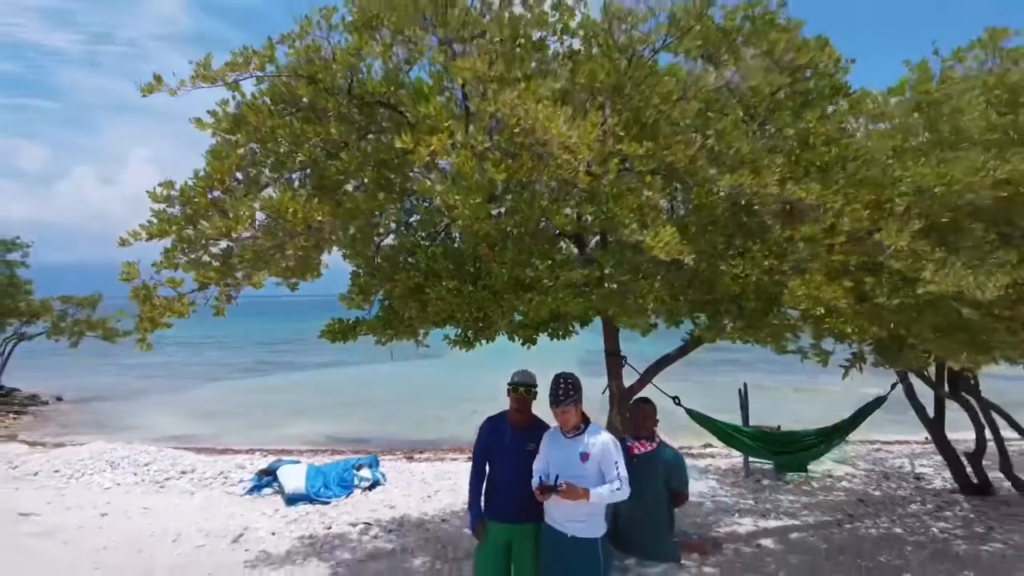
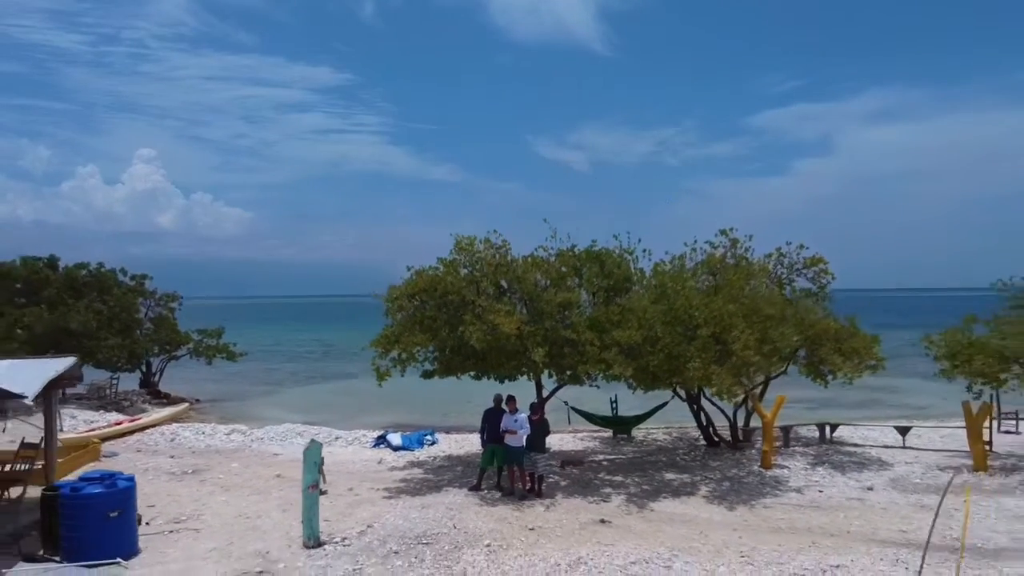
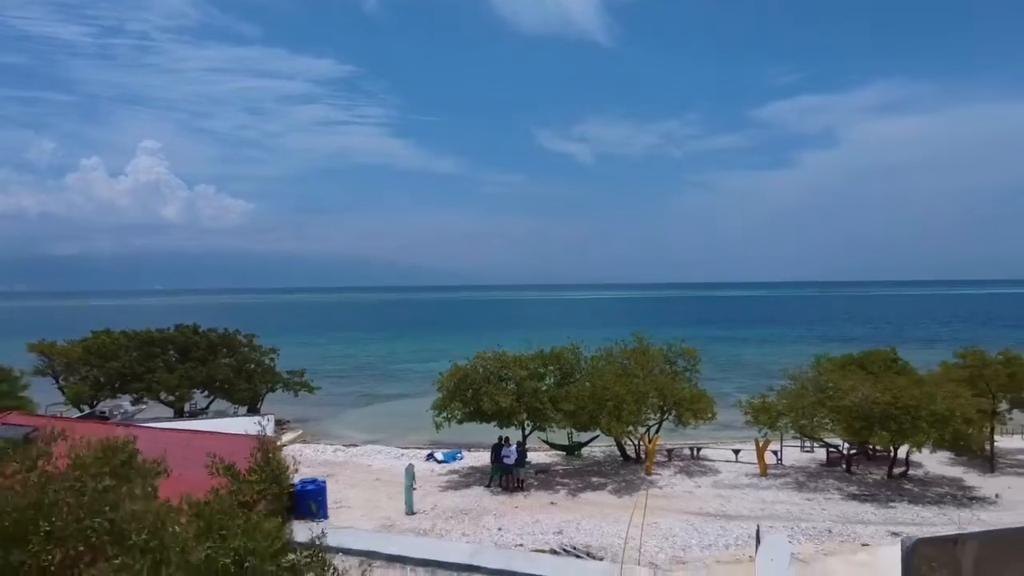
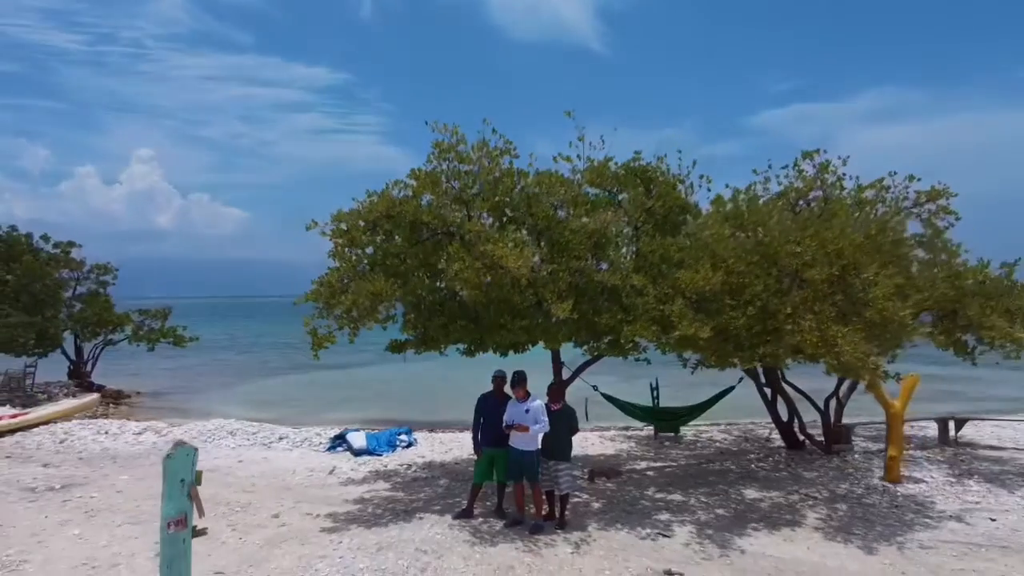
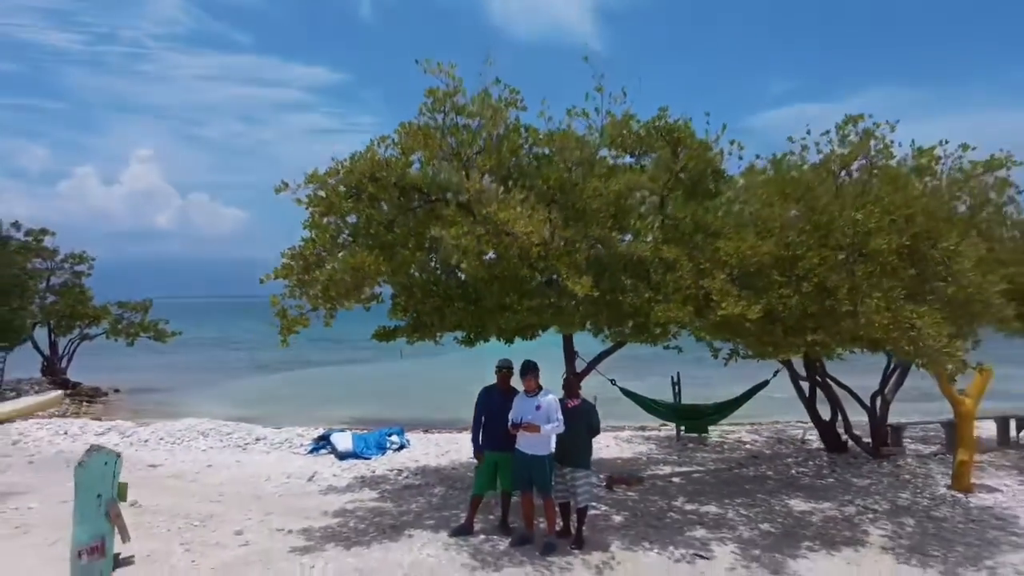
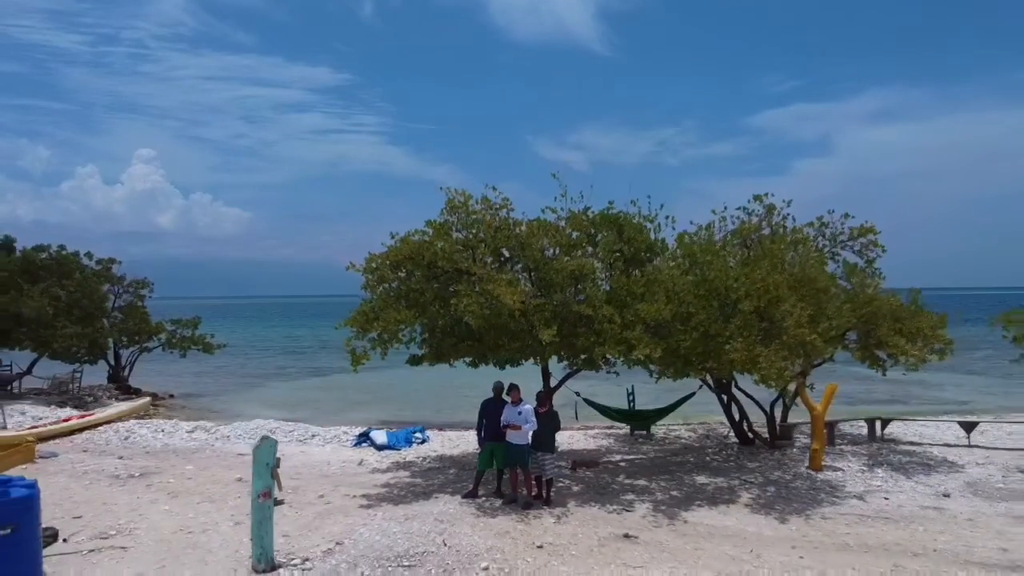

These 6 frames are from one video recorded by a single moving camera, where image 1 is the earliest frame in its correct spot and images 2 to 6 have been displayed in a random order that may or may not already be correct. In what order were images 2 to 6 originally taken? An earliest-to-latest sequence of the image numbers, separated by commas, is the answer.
5, 4, 6, 2, 3
